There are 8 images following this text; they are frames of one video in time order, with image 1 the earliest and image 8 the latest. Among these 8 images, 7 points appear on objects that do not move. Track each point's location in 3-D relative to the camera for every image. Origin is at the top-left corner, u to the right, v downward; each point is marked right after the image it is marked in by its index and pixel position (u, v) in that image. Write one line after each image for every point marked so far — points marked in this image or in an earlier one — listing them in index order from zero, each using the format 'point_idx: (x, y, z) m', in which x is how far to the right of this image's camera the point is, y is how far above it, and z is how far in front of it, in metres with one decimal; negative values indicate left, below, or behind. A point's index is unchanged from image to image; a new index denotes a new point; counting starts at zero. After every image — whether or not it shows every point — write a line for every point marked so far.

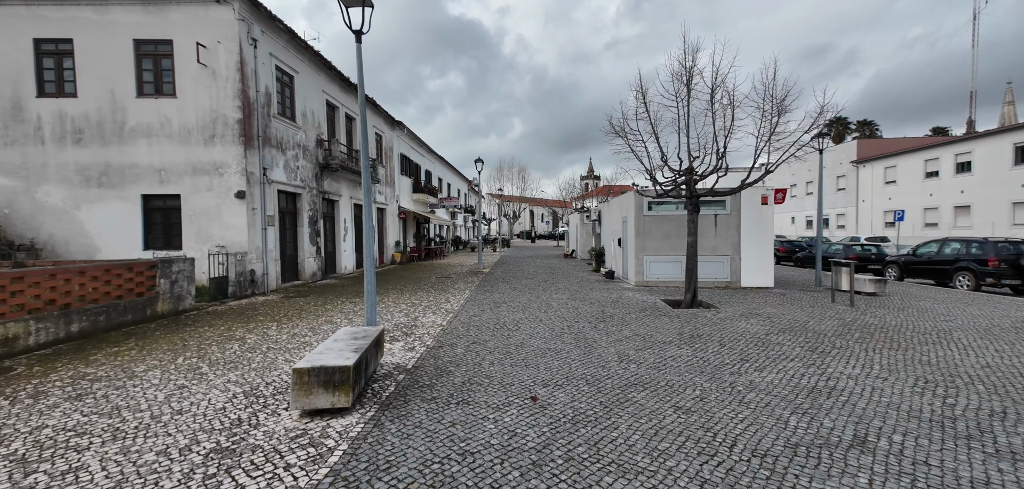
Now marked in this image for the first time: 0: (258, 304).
0: (-5.8, -1.3, +8.9) m
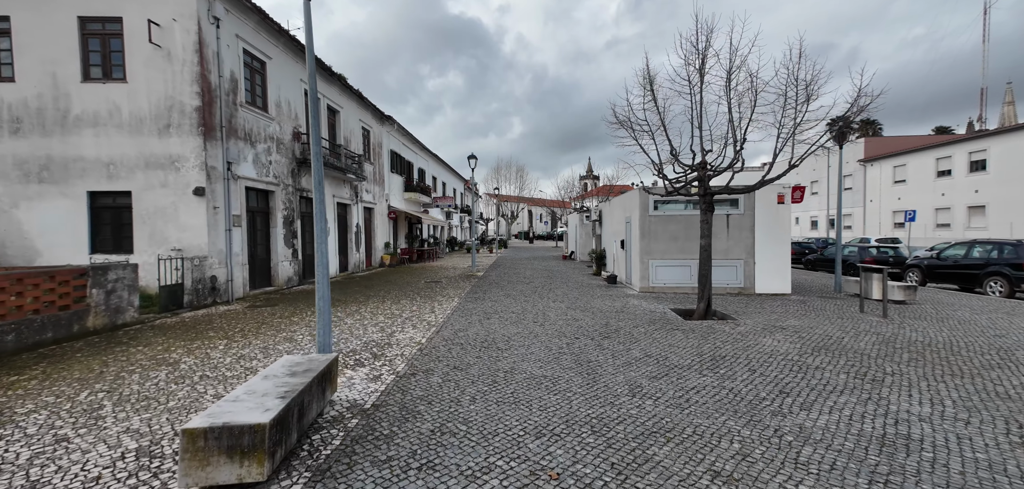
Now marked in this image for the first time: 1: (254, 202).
0: (-5.9, -1.4, +7.9) m
1: (-6.8, +1.1, +10.4) m
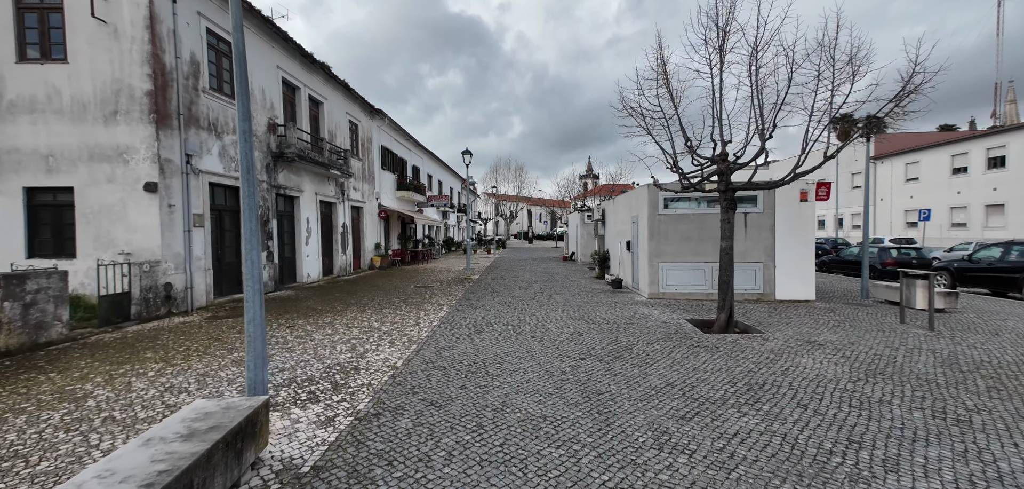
0: (-6.0, -1.5, +6.8) m
1: (-6.9, +1.1, +9.4) m
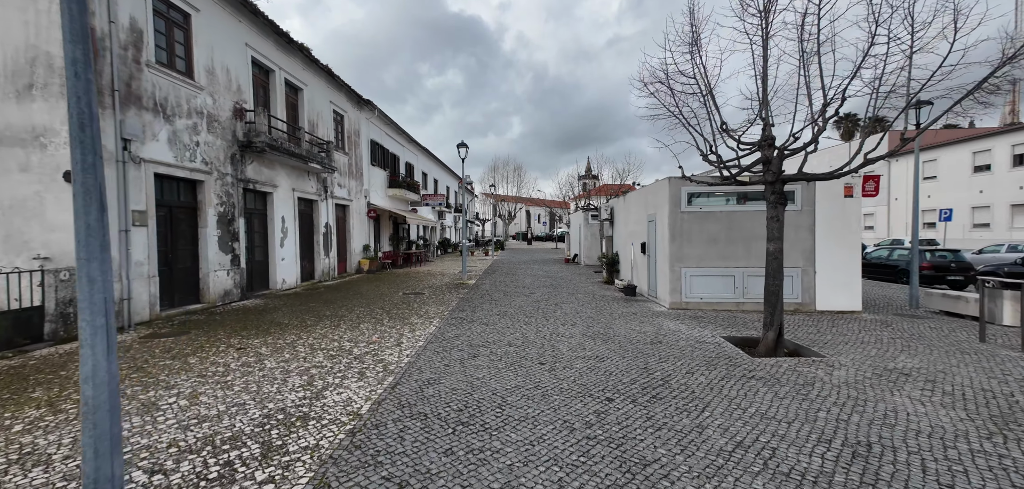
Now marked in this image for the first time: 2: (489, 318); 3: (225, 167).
0: (-6.0, -1.5, +5.5) m
1: (-6.9, +1.0, +8.0) m
2: (-0.4, -1.5, +7.9) m
3: (-6.6, +1.8, +9.1) m
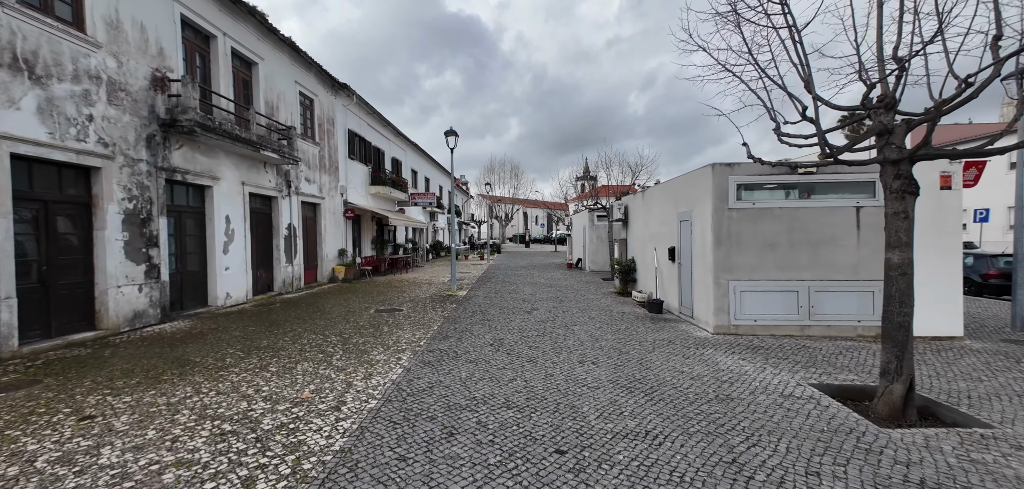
0: (-6.0, -1.6, +3.4) m
1: (-6.9, +0.9, +5.9) m
2: (-0.5, -1.6, +5.8) m
3: (-6.6, +1.7, +7.0) m
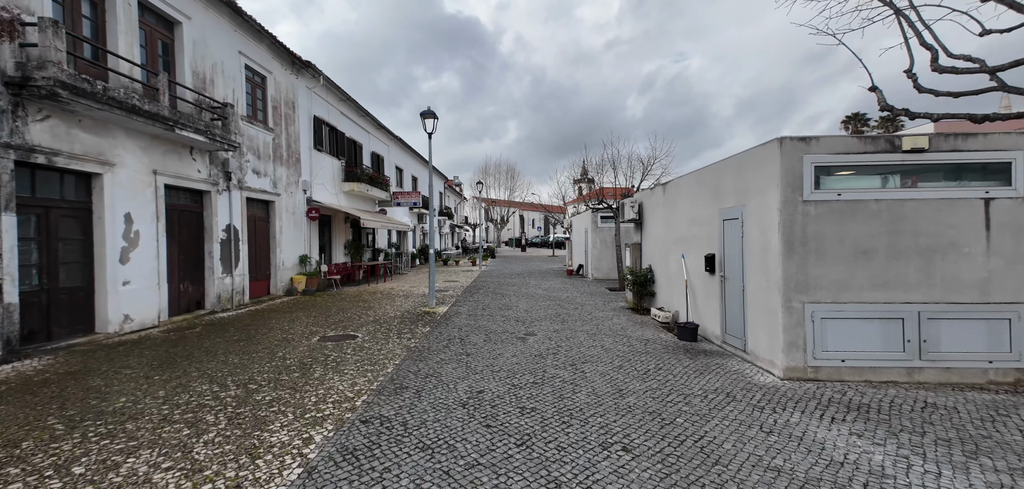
0: (-6.1, -1.7, +1.3) m
1: (-7.1, +0.8, +3.8) m
2: (-0.6, -1.7, +3.7) m
3: (-6.8, +1.6, +4.9) m
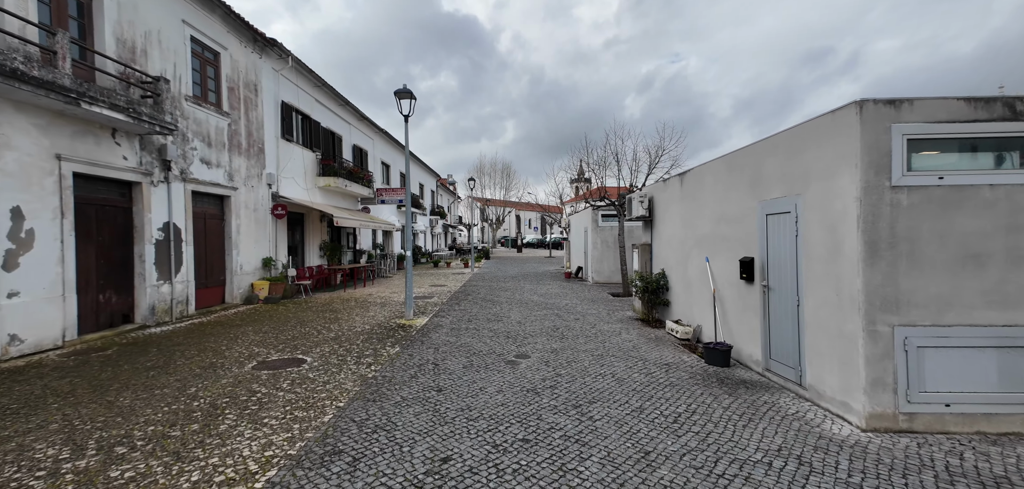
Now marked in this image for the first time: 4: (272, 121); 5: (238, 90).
0: (-6.3, -1.7, -0.1) m
1: (-7.2, +0.8, +2.4) m
2: (-0.8, -1.7, +2.4) m
3: (-7.0, +1.5, +3.5) m
4: (-6.7, +3.4, +11.0) m
5: (-6.7, +3.8, +9.7) m
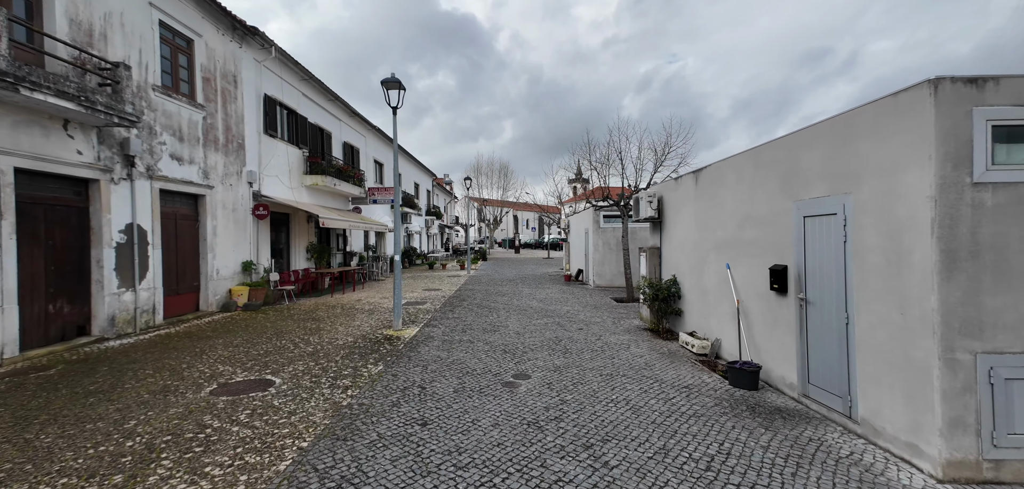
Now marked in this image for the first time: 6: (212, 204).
0: (-6.3, -1.8, -0.8) m
1: (-7.2, +0.7, +1.7) m
2: (-0.8, -1.7, +1.7) m
3: (-7.0, +1.5, +2.8) m
4: (-6.7, +3.4, +10.3) m
5: (-6.8, +3.7, +9.0) m
6: (-6.7, +0.9, +8.9) m
